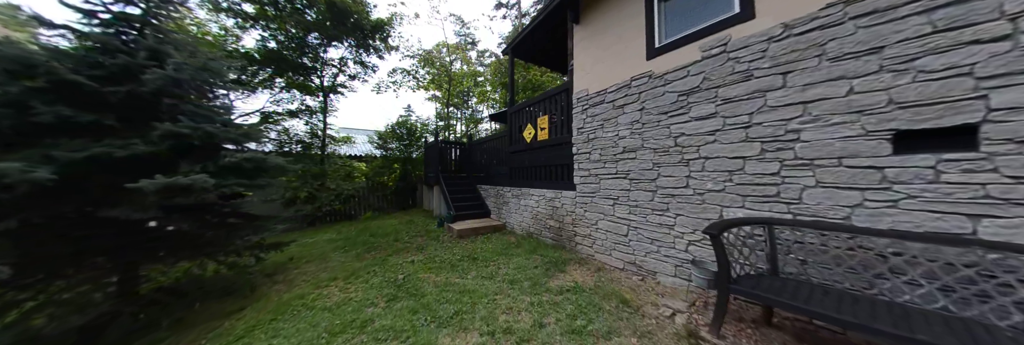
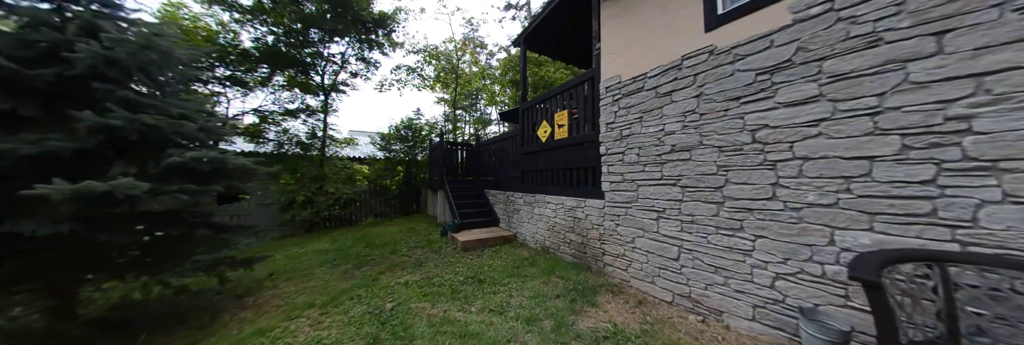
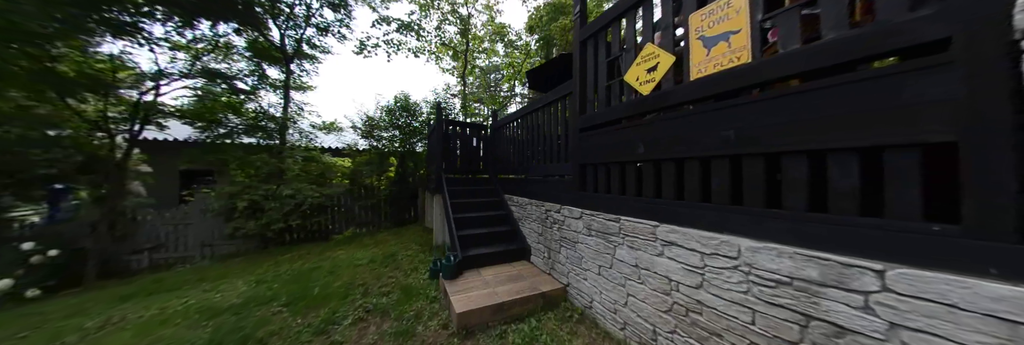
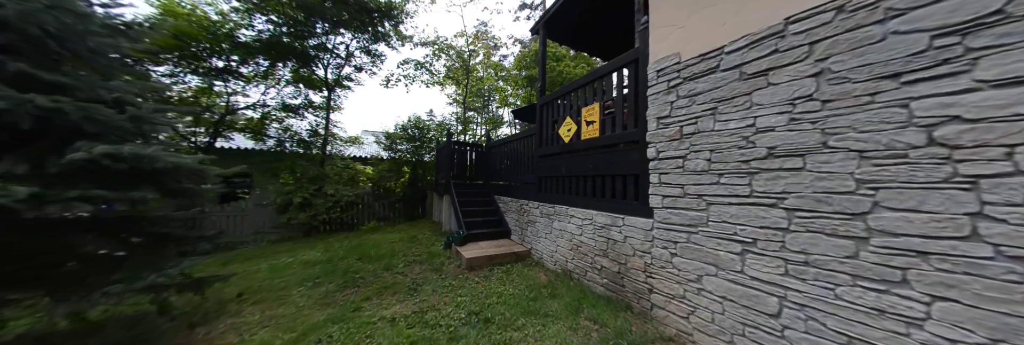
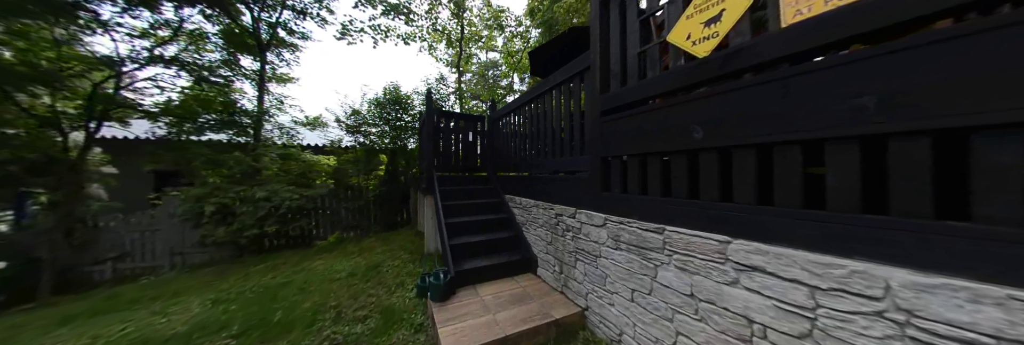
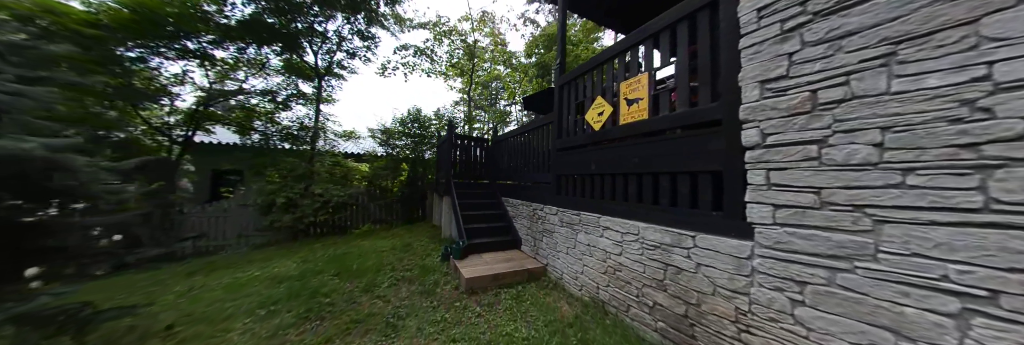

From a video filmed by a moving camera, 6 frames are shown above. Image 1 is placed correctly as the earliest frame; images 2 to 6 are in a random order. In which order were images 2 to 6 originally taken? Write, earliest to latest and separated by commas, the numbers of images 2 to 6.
2, 4, 6, 3, 5
